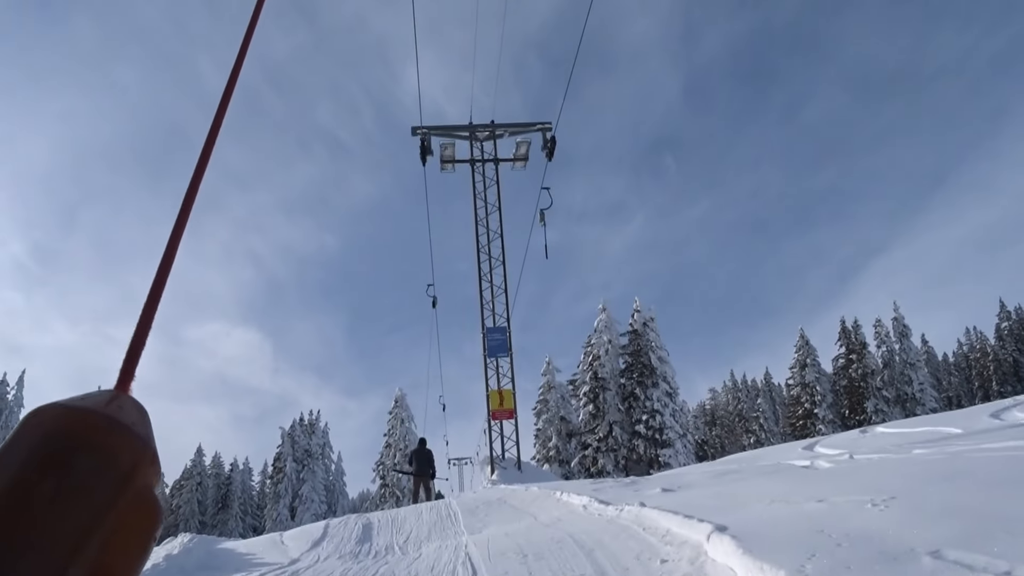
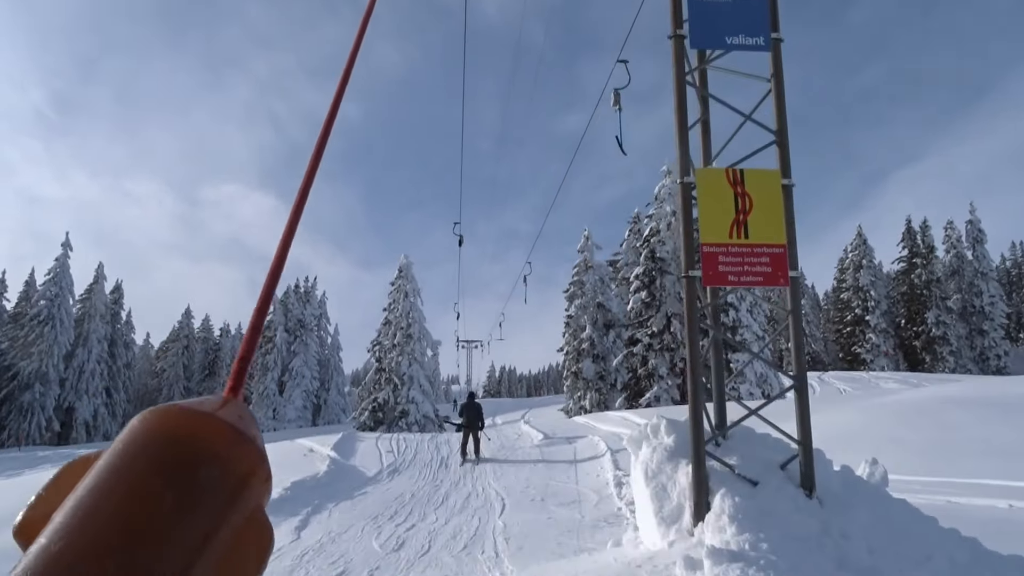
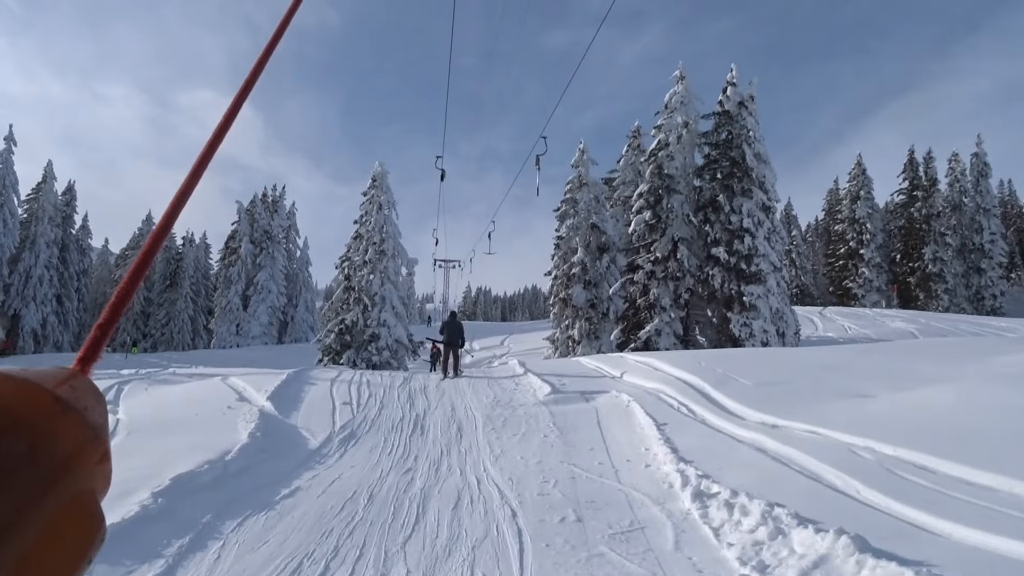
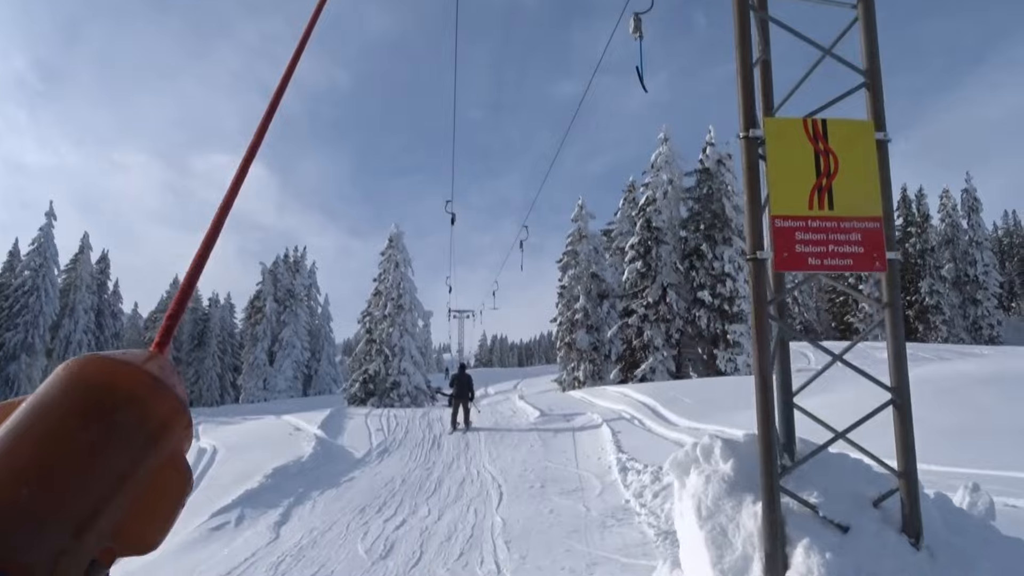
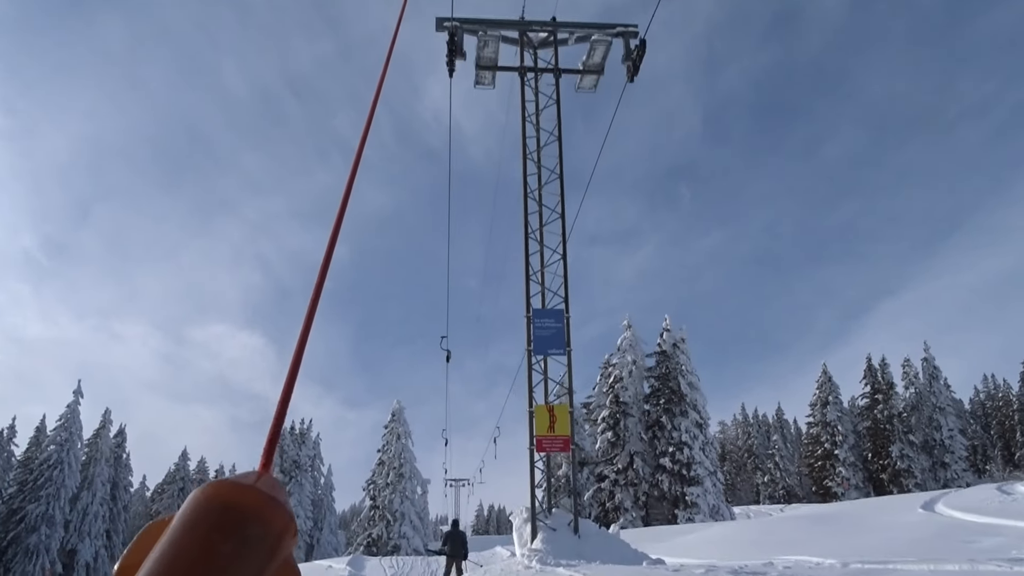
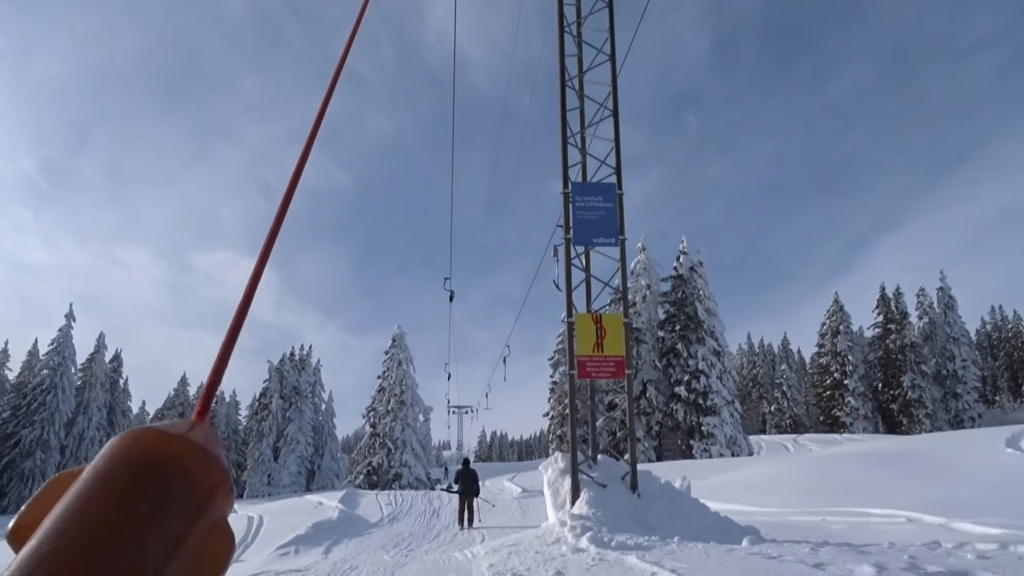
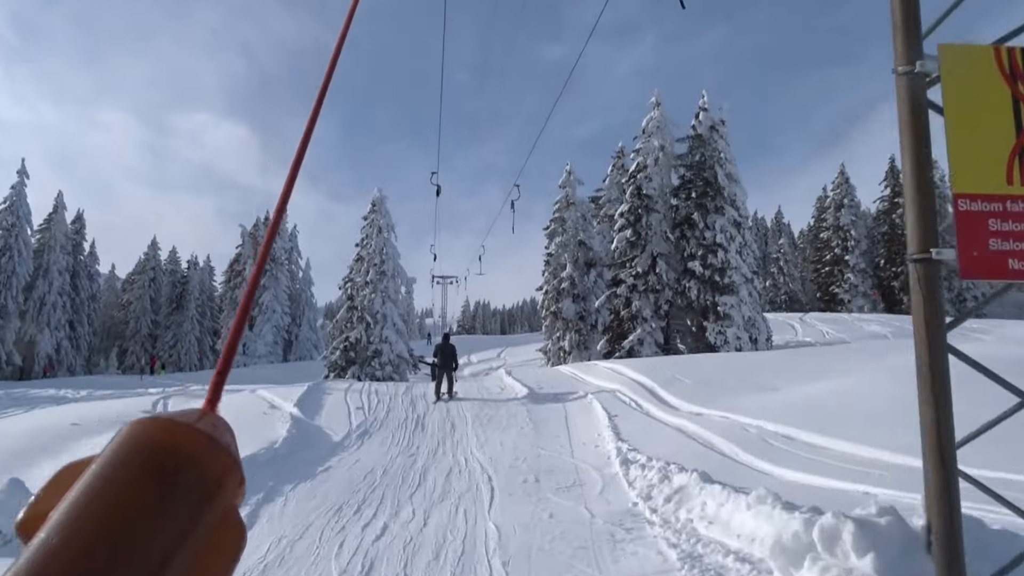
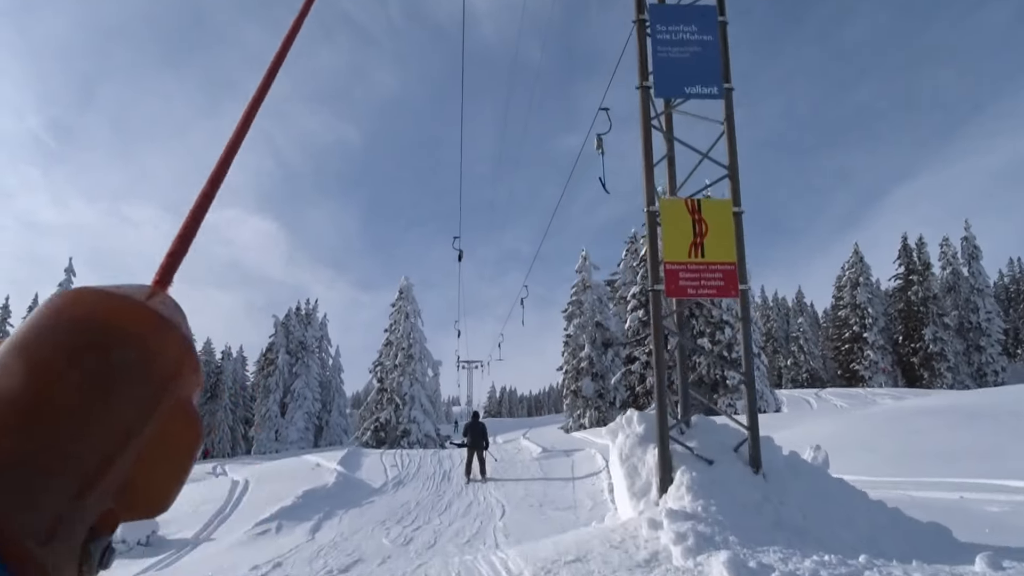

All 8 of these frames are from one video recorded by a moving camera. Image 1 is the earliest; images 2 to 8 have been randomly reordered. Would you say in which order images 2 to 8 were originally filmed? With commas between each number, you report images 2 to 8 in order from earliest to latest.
5, 6, 8, 2, 4, 7, 3
